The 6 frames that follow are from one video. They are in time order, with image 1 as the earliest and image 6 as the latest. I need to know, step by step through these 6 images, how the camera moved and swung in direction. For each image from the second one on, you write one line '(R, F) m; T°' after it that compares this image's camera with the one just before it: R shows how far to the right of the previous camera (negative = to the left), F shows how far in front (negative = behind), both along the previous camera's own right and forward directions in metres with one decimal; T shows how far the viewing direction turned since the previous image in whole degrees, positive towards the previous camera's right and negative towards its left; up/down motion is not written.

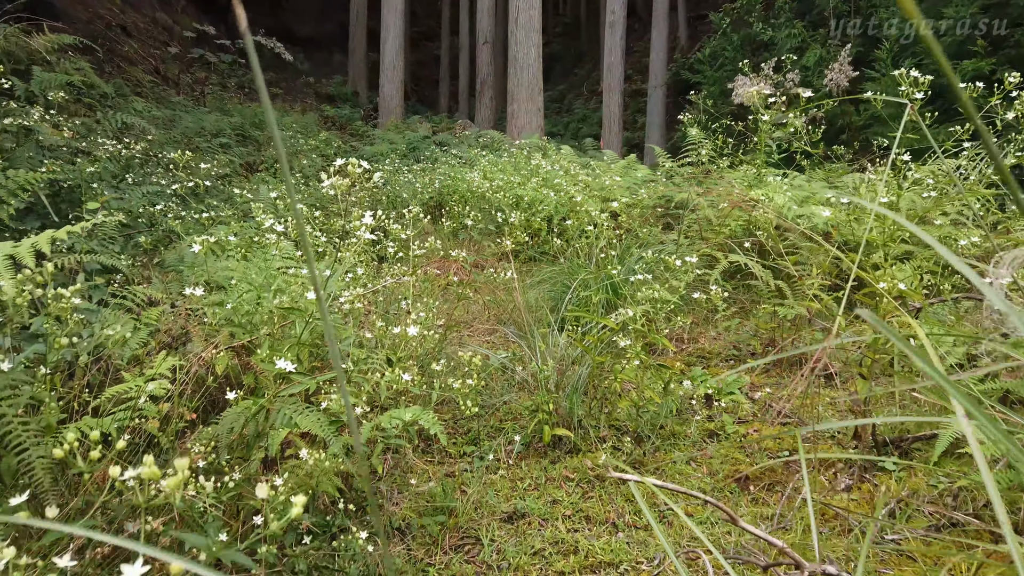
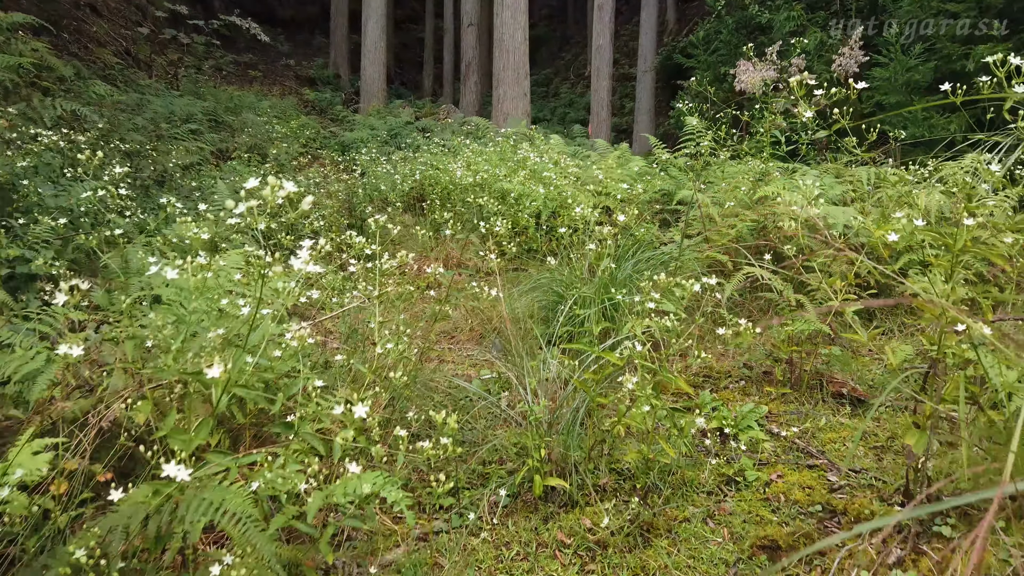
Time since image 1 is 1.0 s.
(0.0, +0.4) m; +1°
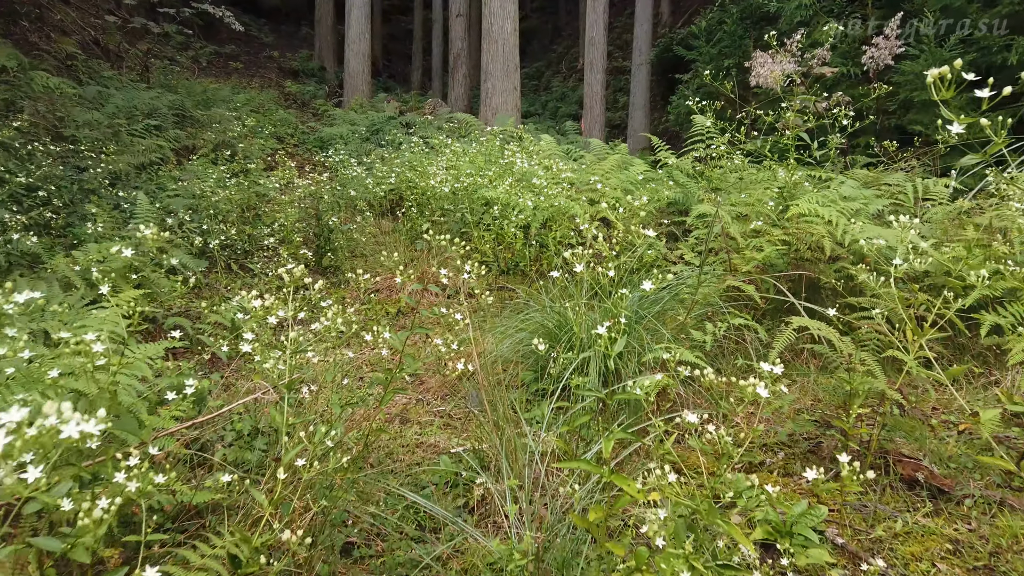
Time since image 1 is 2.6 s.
(0.0, +0.7) m; +1°
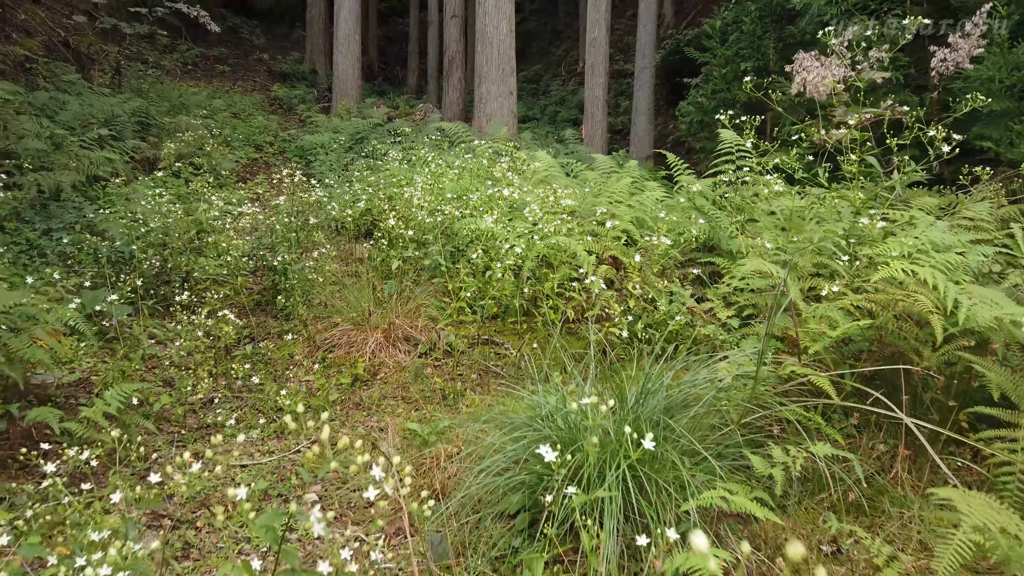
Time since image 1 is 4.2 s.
(+0.1, +0.9) m; 0°
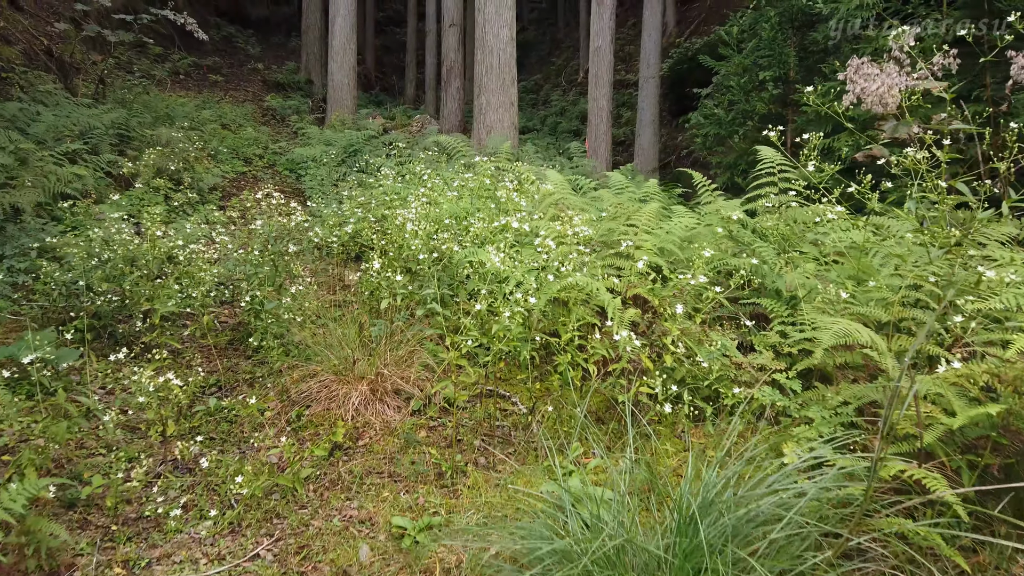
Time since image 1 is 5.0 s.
(0.0, +0.6) m; 0°
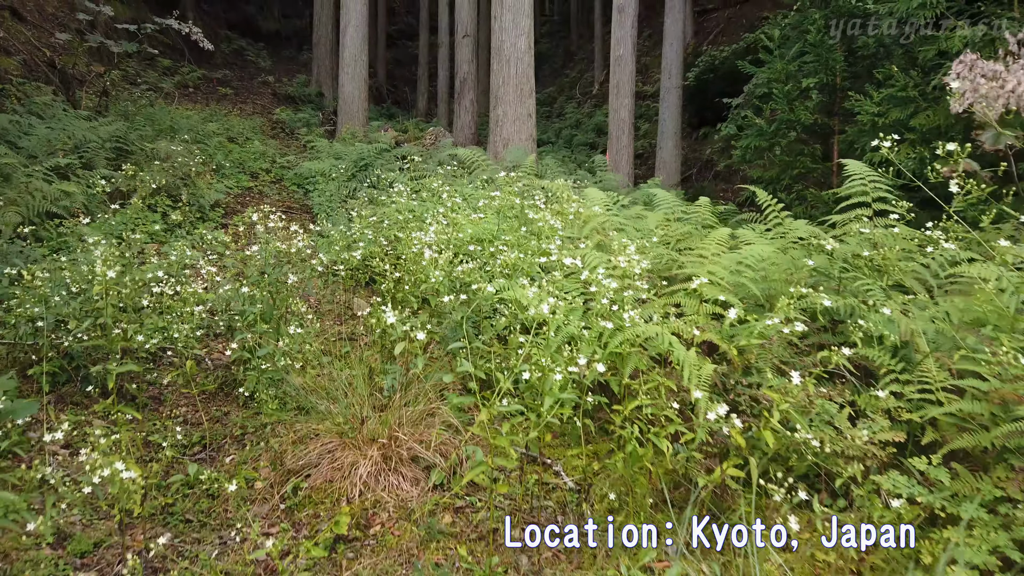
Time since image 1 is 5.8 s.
(-0.1, +0.6) m; -1°
